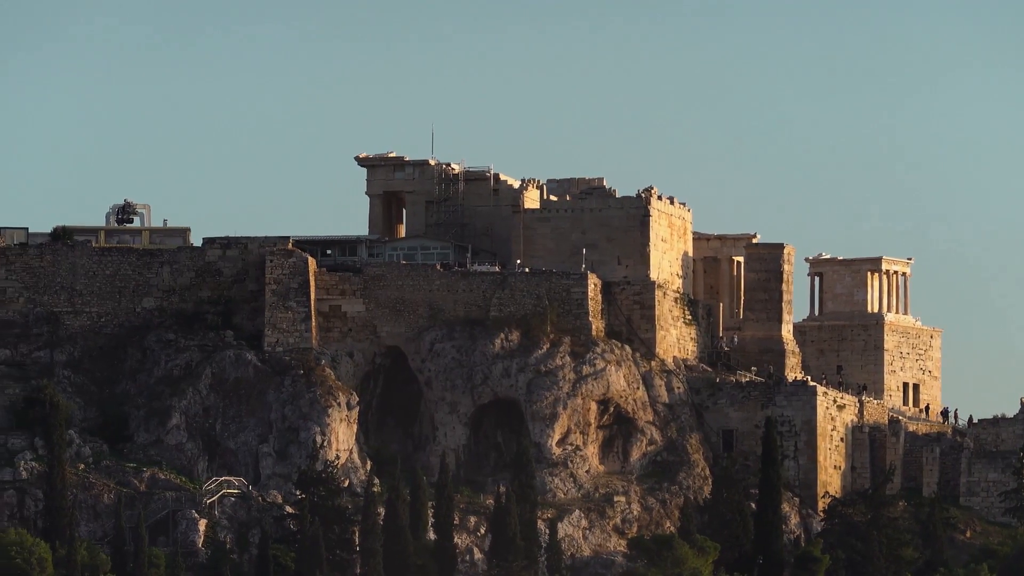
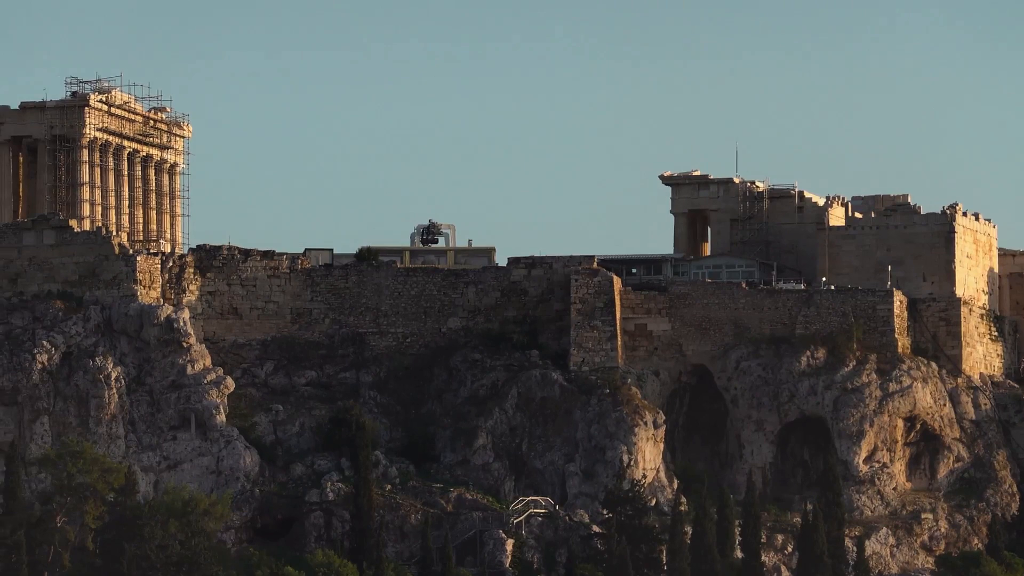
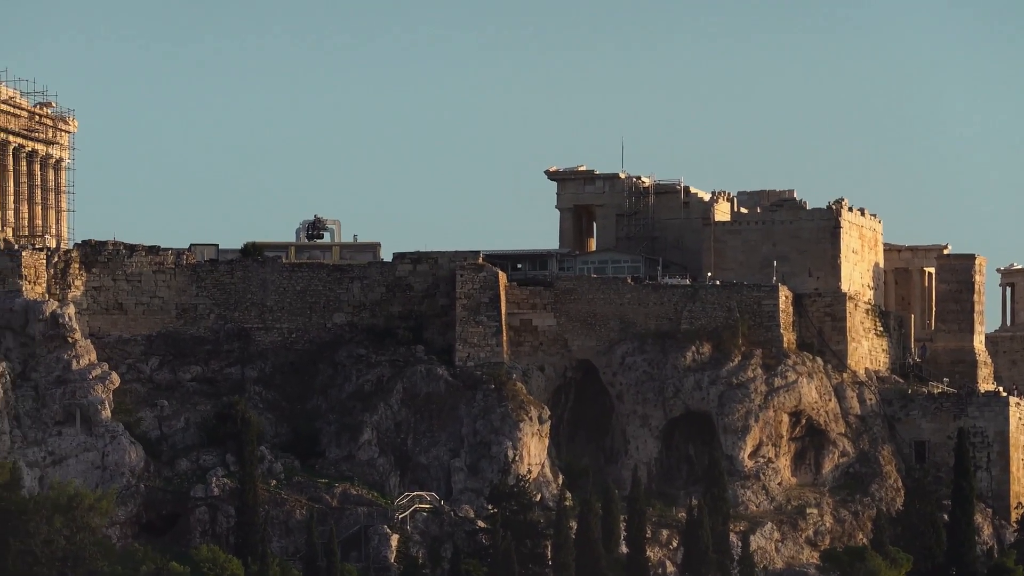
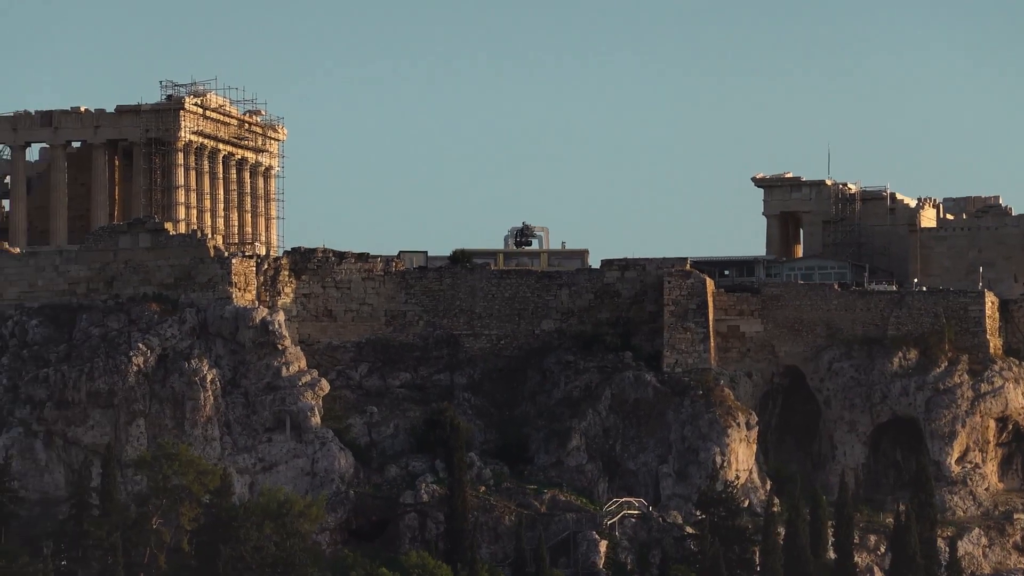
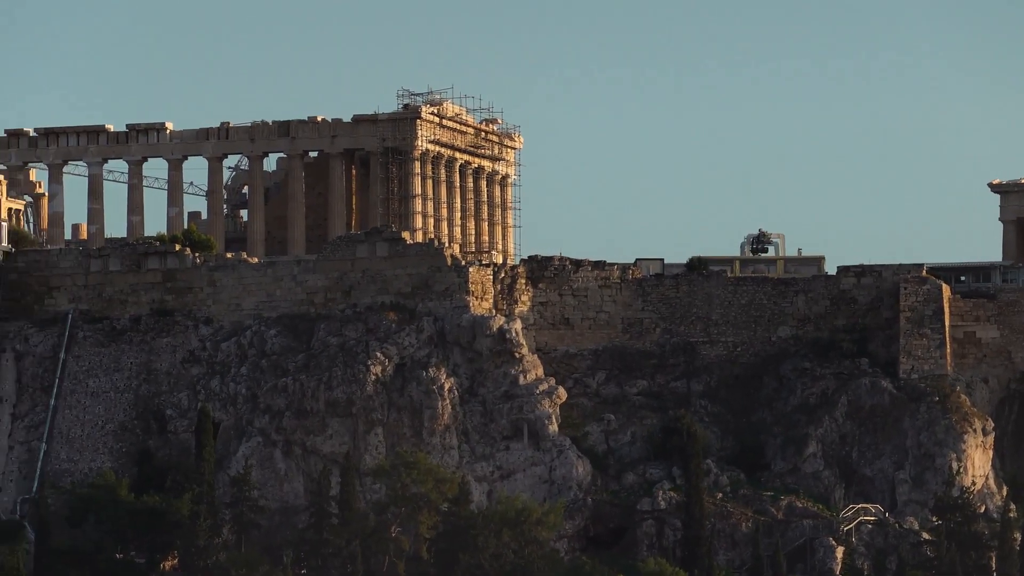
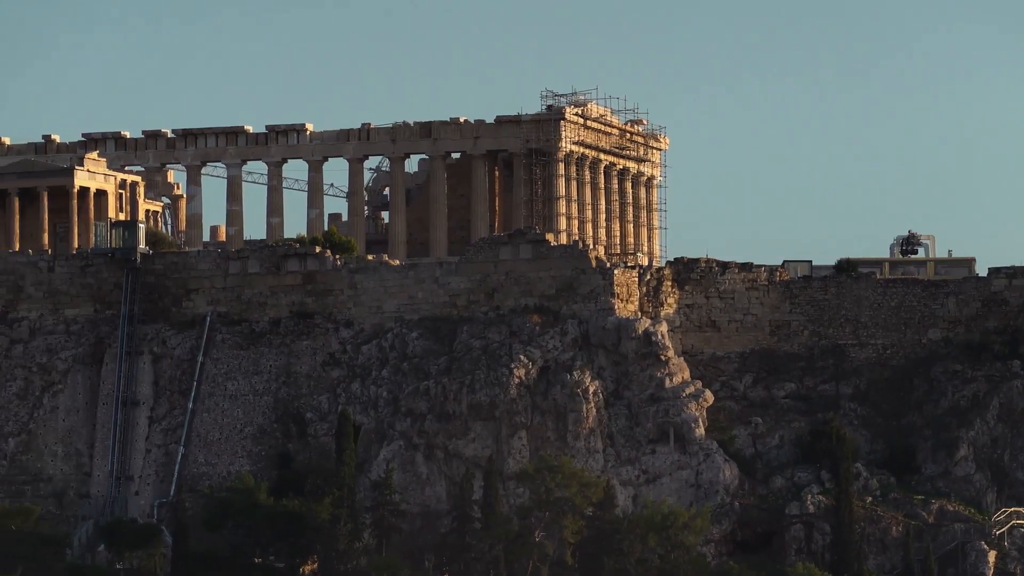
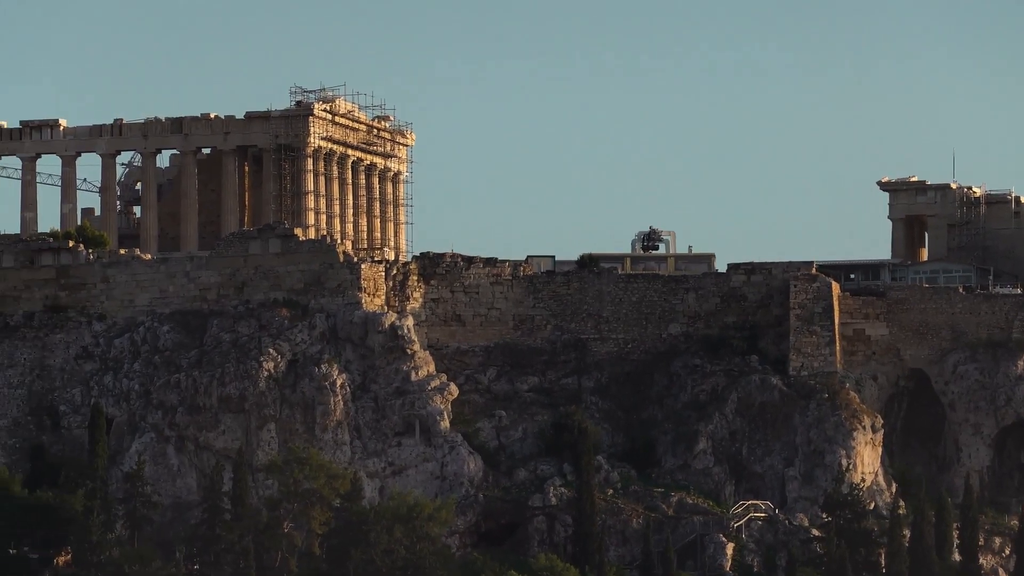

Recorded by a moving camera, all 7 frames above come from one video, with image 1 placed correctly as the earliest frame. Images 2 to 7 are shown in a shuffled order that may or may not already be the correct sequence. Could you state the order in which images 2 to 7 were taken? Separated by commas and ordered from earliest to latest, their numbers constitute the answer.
3, 2, 4, 7, 5, 6
